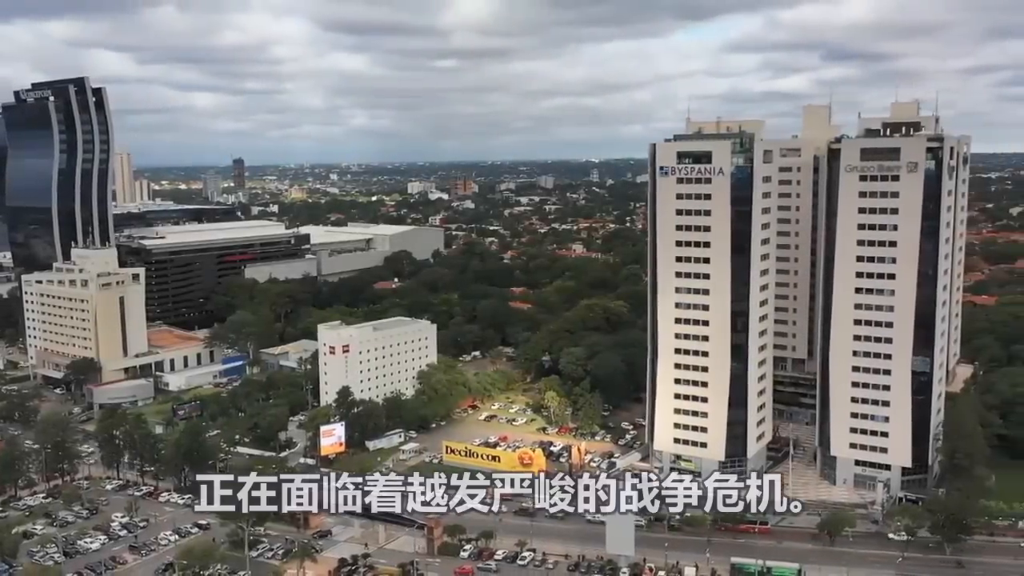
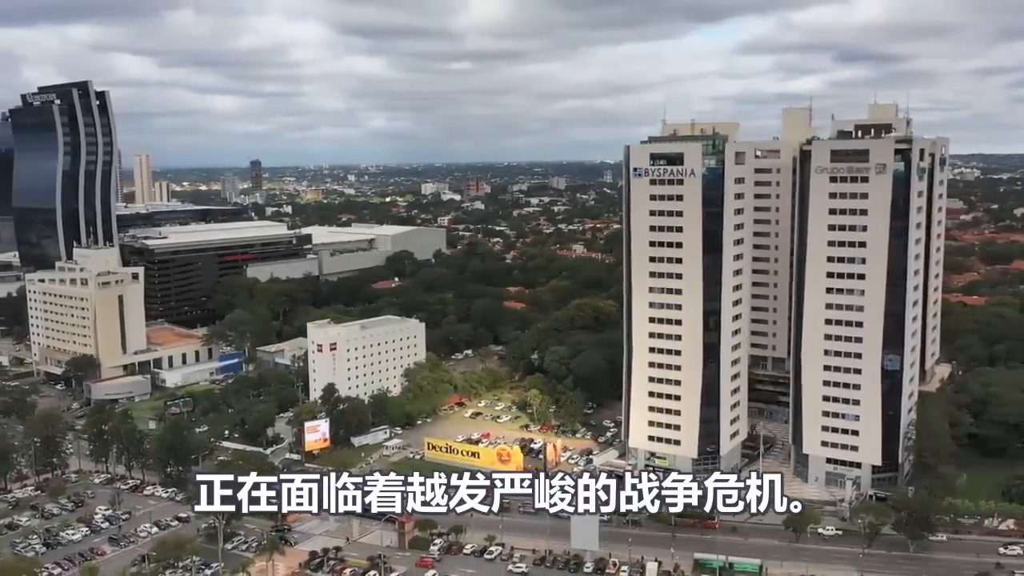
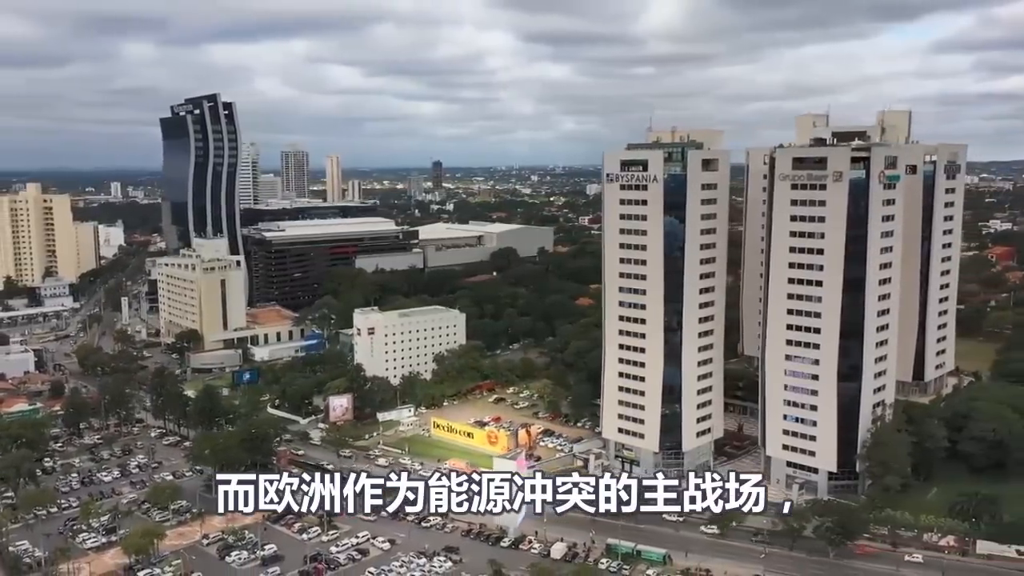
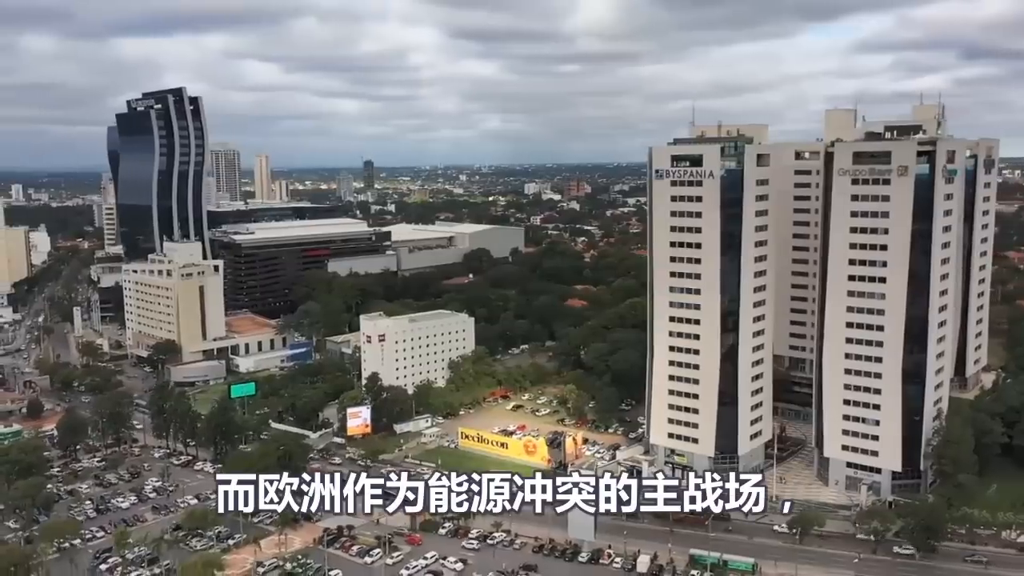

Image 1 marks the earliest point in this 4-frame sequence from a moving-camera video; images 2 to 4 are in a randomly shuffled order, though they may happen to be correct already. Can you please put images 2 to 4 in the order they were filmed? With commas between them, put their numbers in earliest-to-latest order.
2, 4, 3
